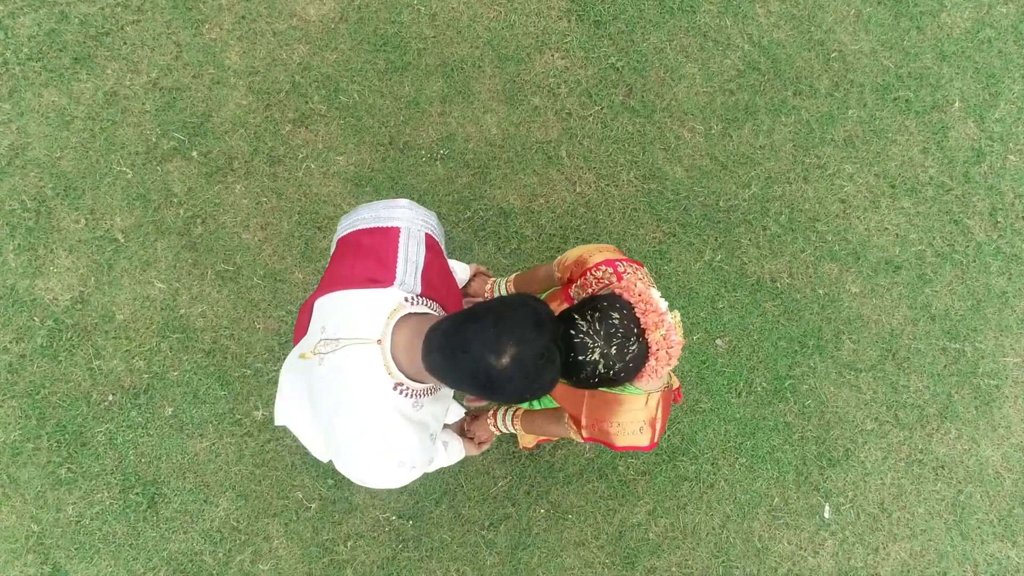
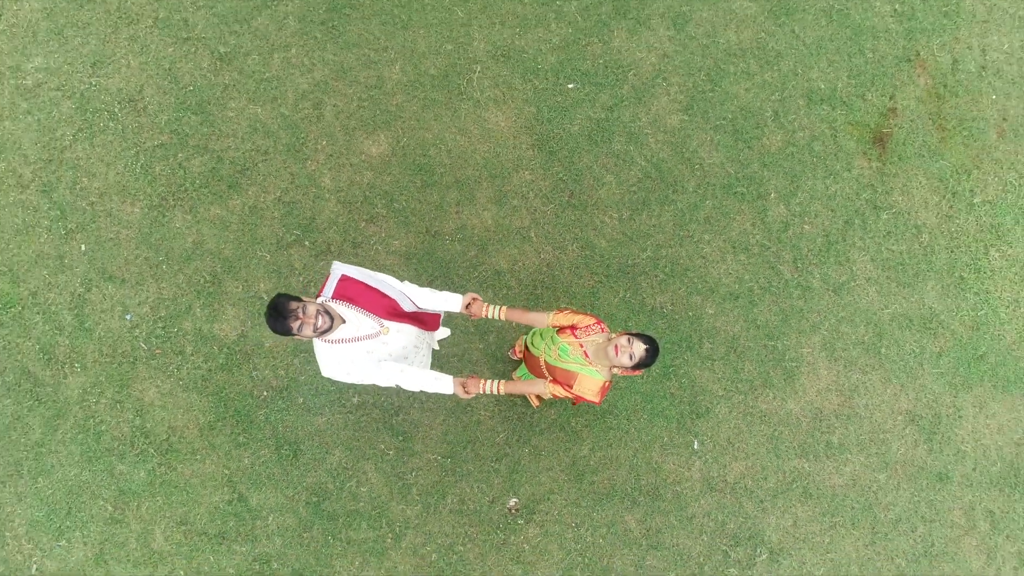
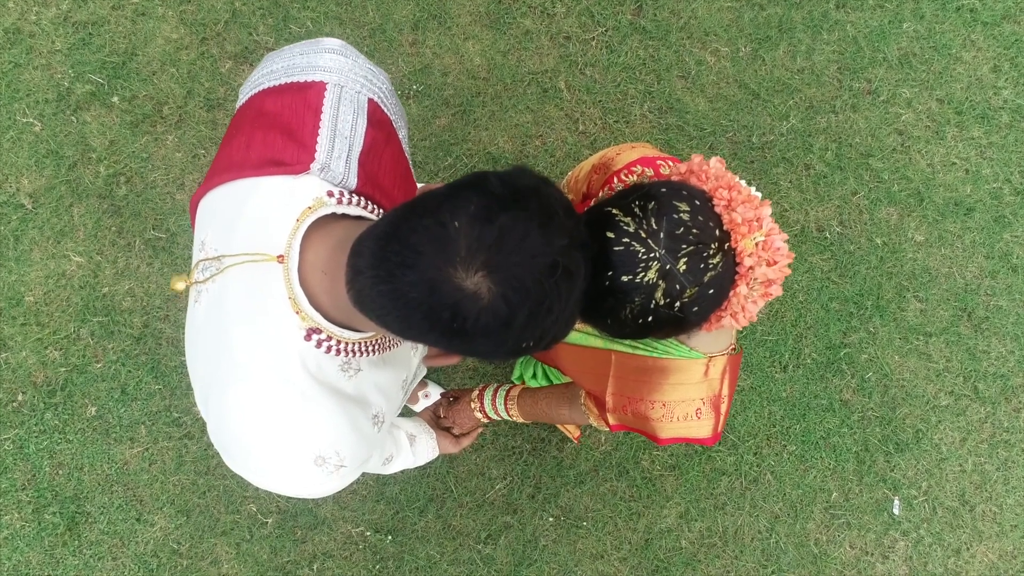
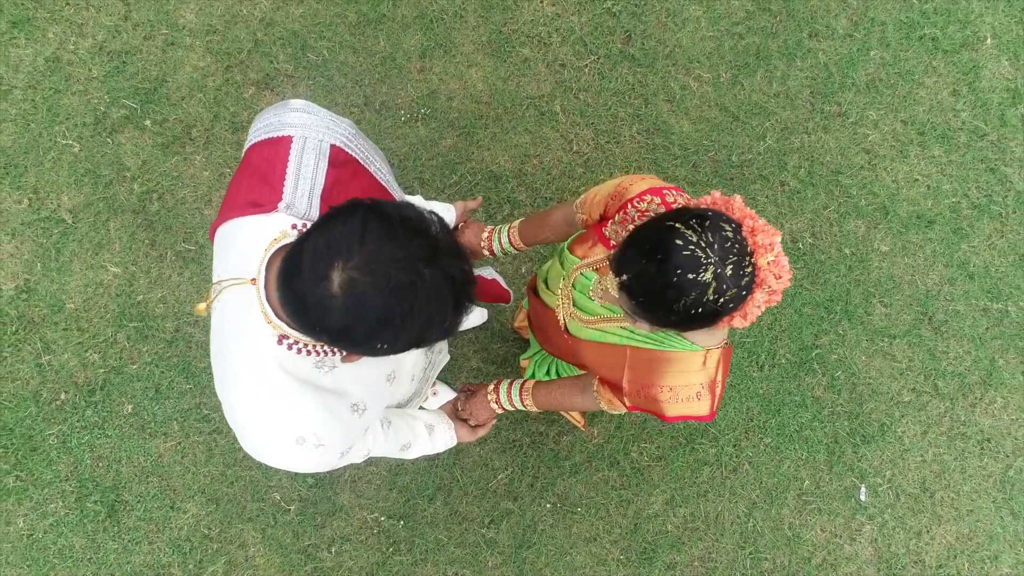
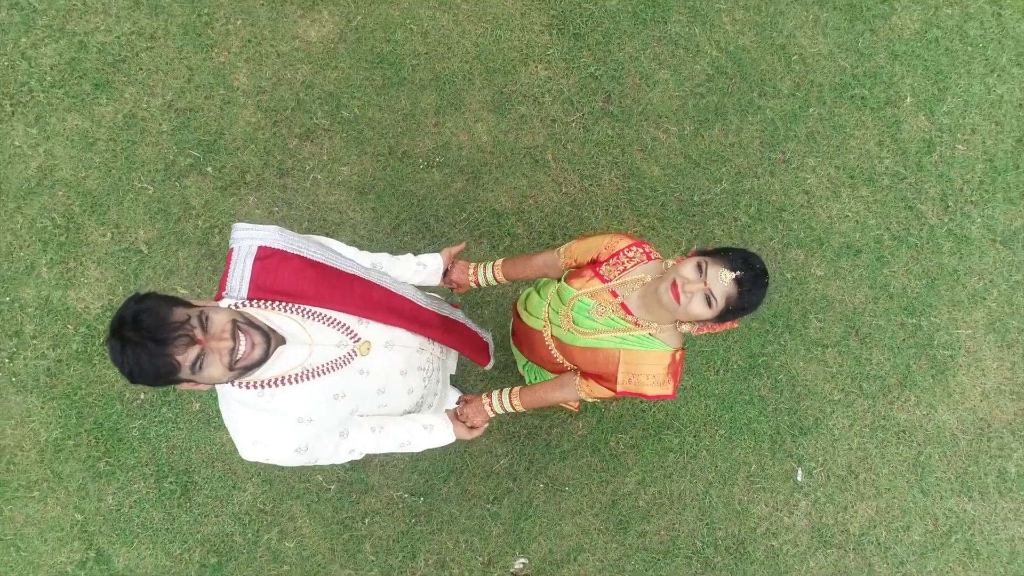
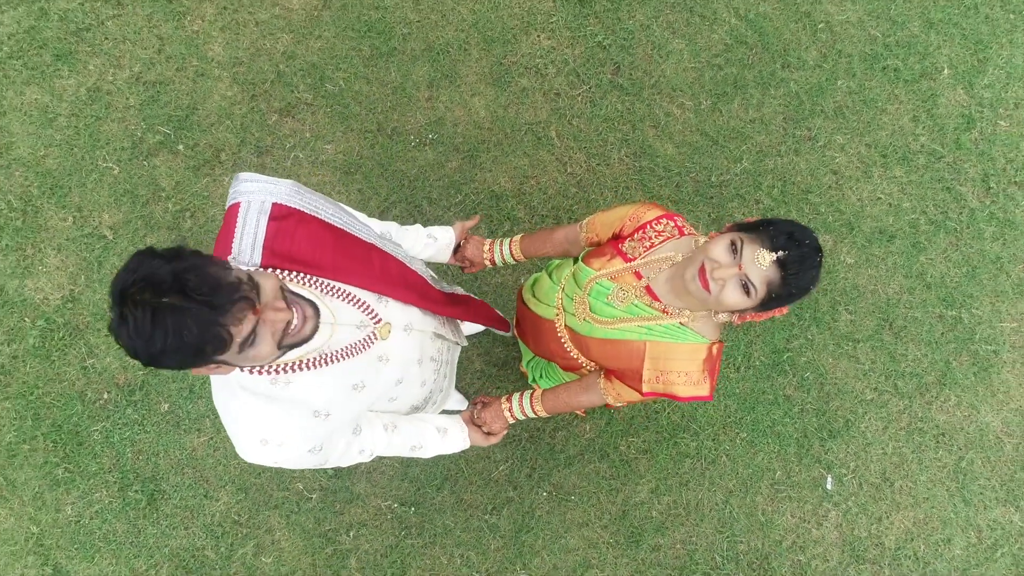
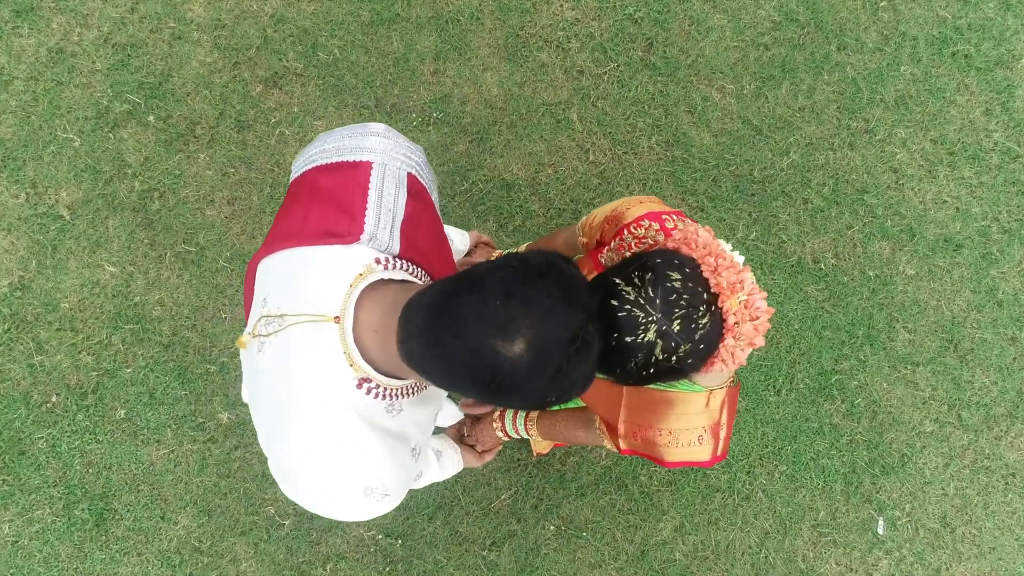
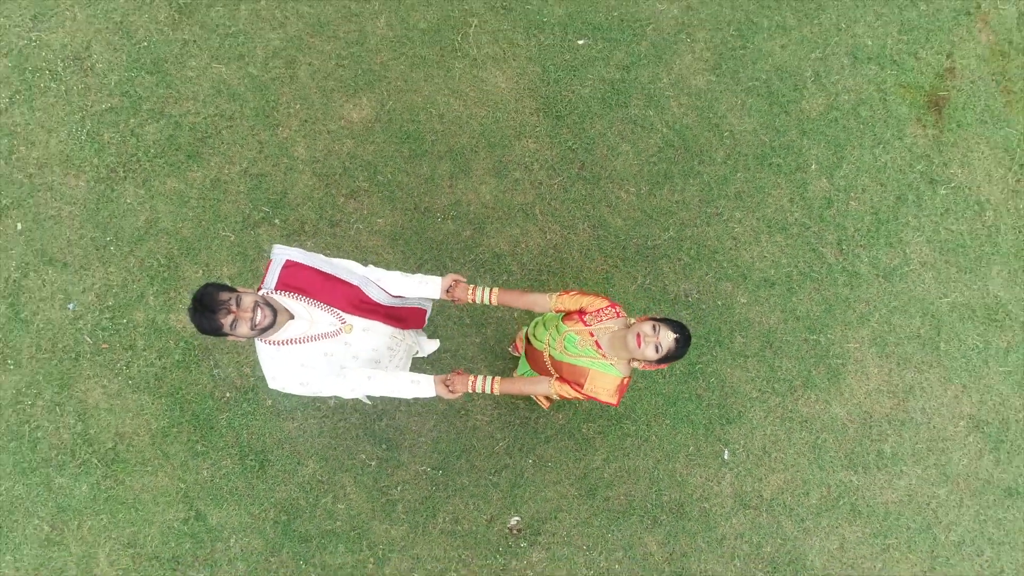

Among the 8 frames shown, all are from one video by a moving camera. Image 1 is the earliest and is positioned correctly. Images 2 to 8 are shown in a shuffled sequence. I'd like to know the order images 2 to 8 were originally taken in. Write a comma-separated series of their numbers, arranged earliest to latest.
7, 3, 4, 6, 5, 8, 2
